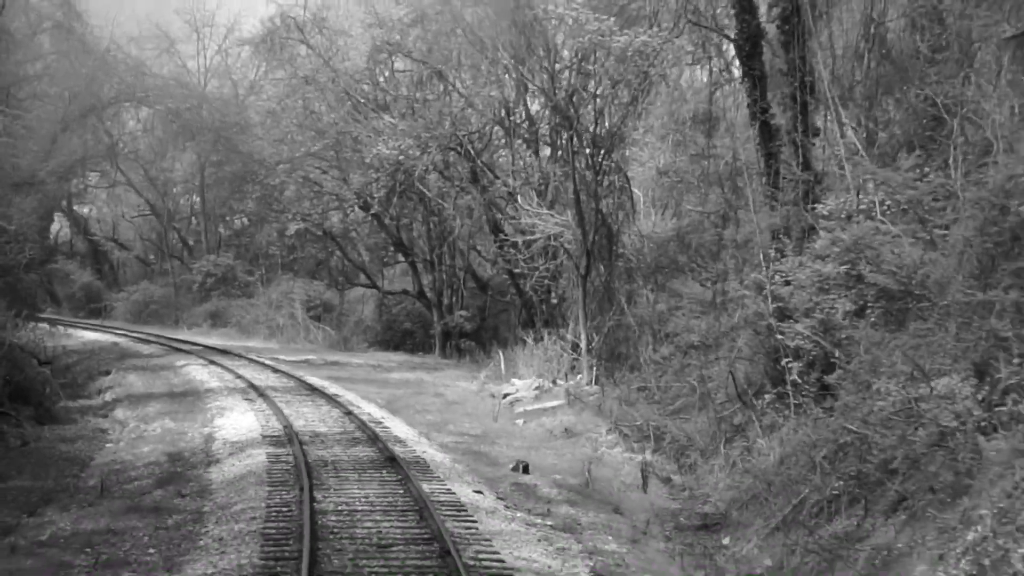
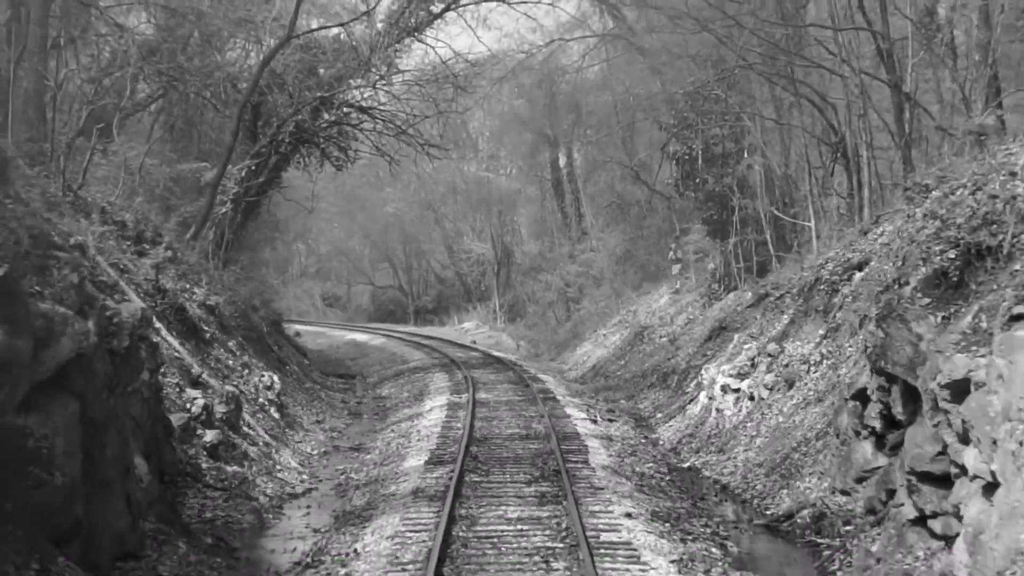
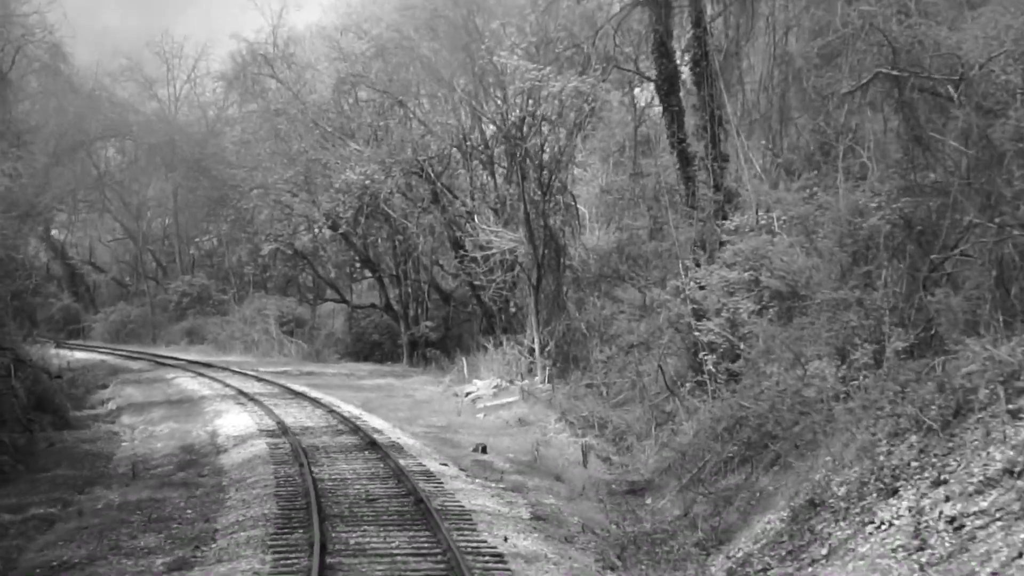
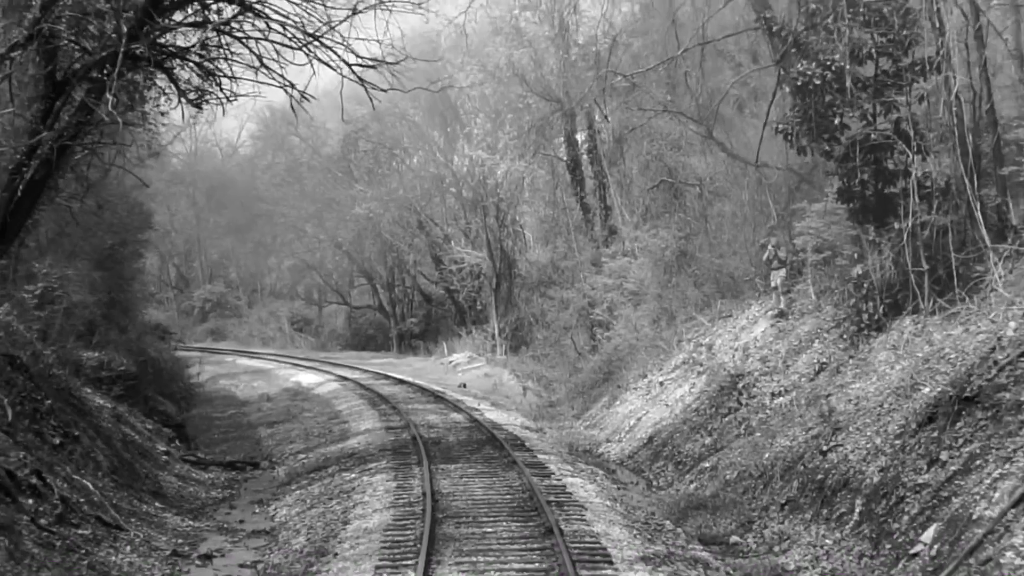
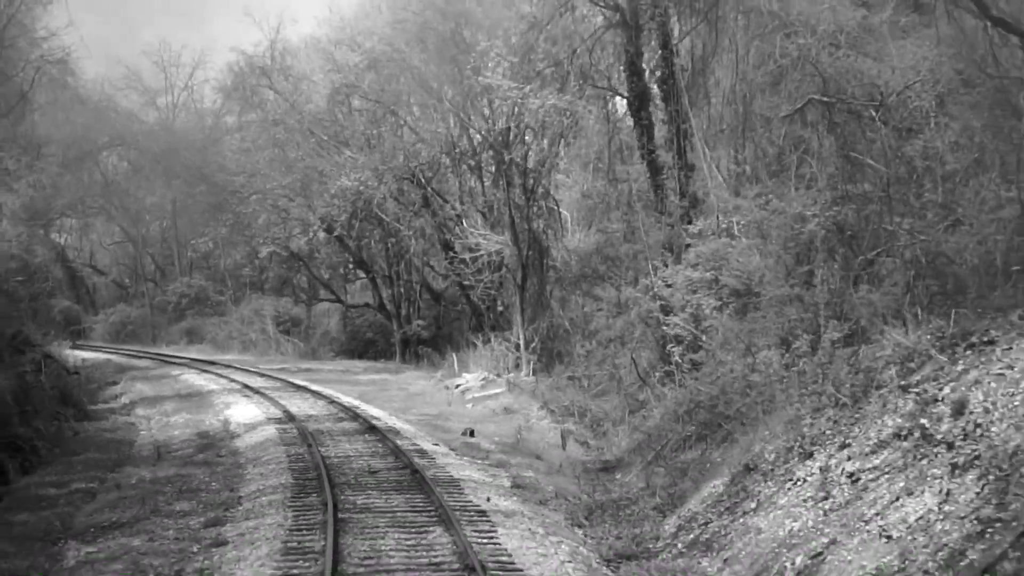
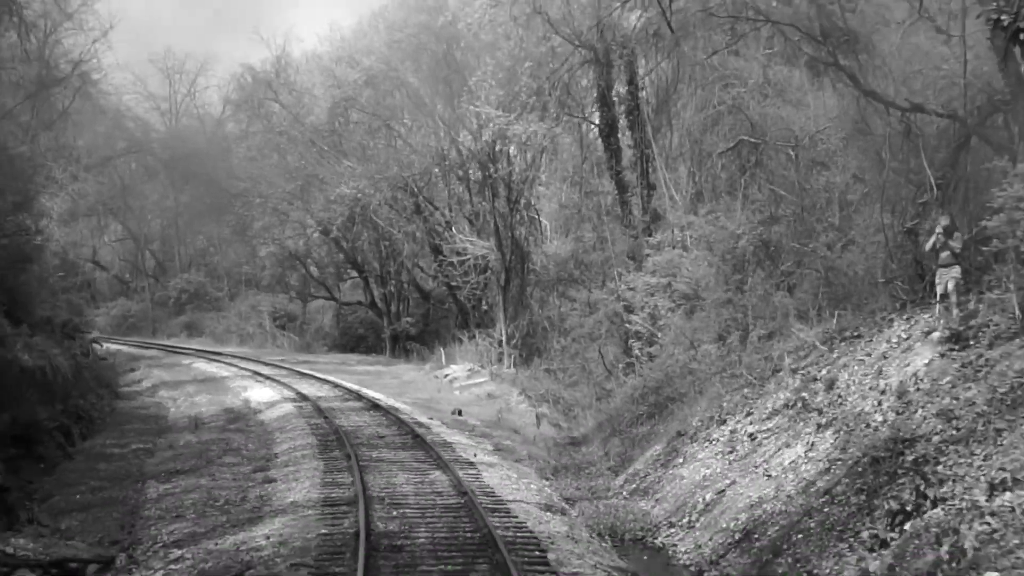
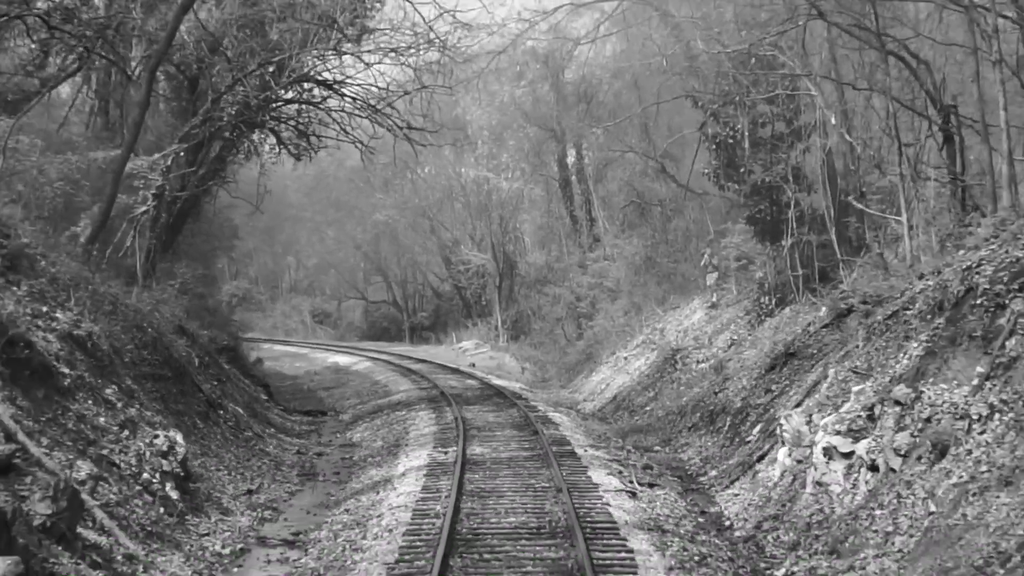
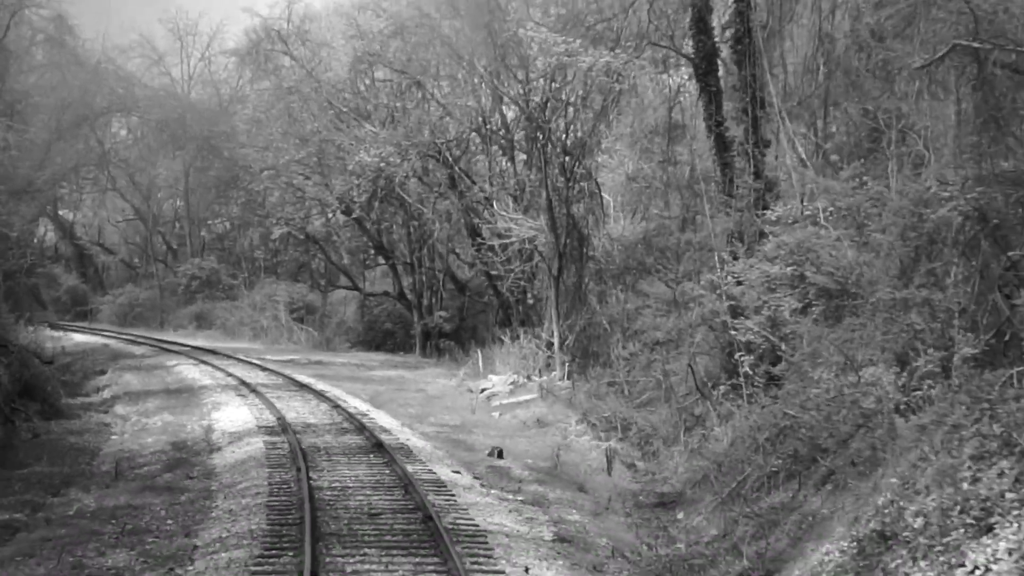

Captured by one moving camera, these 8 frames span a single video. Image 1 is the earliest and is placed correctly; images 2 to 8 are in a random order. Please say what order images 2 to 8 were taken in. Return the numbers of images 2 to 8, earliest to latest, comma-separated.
8, 3, 5, 6, 4, 7, 2
